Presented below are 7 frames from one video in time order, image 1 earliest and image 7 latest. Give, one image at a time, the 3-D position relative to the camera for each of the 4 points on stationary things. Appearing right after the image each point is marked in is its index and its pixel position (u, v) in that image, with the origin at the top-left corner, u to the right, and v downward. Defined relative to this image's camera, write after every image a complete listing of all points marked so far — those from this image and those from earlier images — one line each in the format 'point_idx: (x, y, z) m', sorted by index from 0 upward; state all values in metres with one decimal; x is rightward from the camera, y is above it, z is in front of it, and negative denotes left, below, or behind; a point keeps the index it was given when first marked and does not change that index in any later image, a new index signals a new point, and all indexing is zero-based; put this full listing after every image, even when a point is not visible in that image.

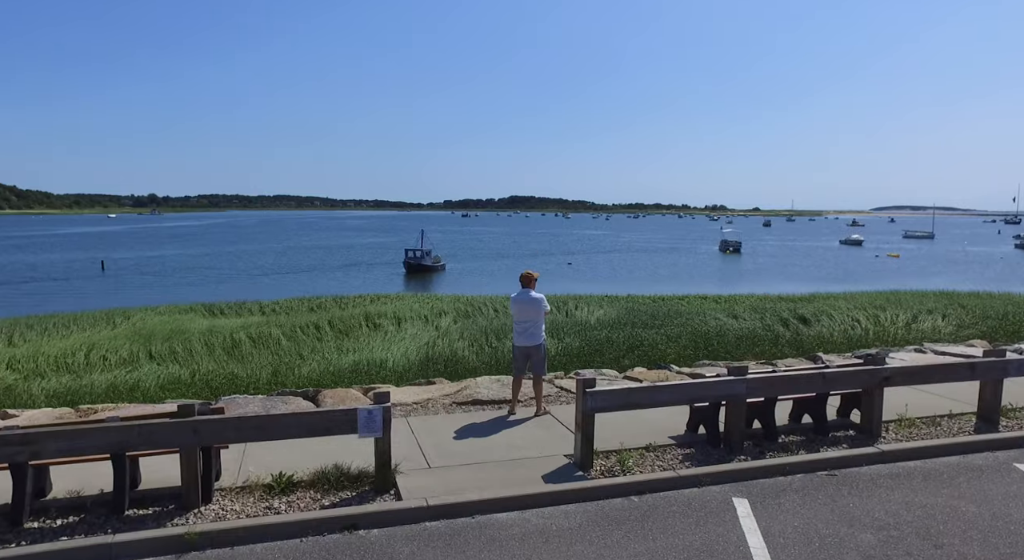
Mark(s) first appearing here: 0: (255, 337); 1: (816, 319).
0: (-6.7, -1.5, +16.8) m
1: (+8.7, -1.1, +18.3) m
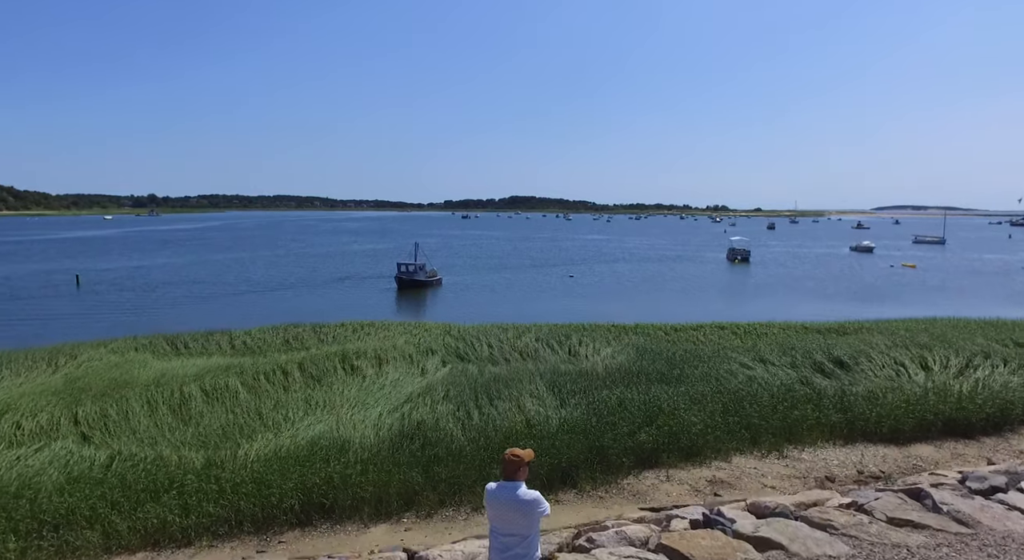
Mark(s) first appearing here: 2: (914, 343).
0: (-6.8, -2.4, +14.5) m
1: (+8.6, -2.1, +16.0) m
2: (+11.1, -1.8, +17.8) m
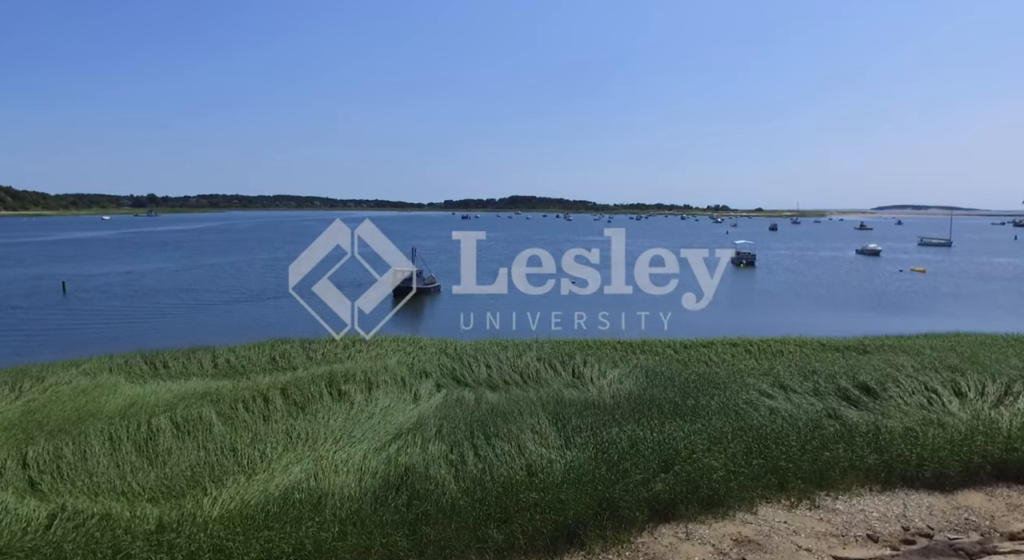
0: (-6.8, -2.9, +13.3) m
1: (+8.6, -2.5, +14.8) m
2: (+11.1, -2.2, +16.6) m
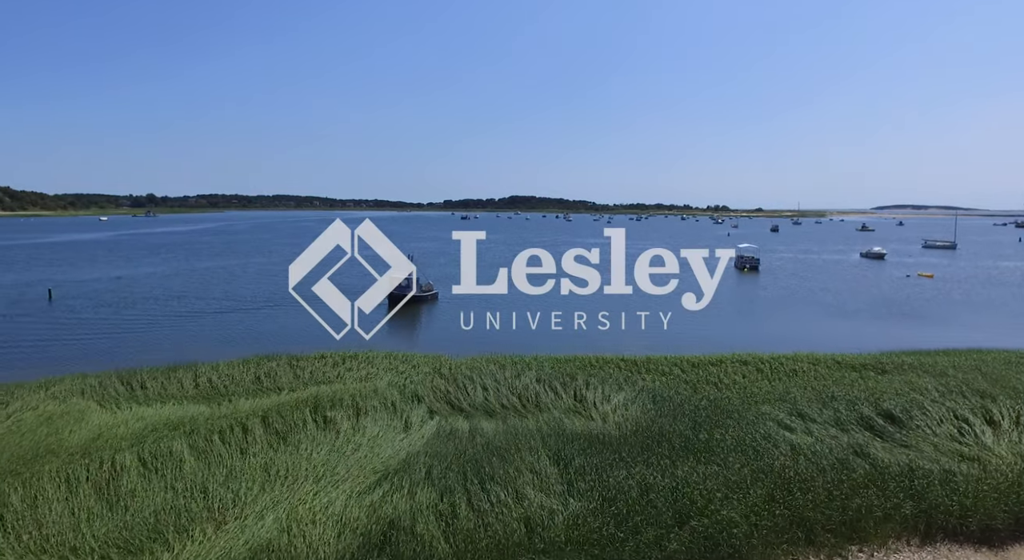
0: (-6.9, -3.3, +12.2) m
1: (+8.5, -2.9, +13.8) m
2: (+11.0, -2.6, +15.6) m
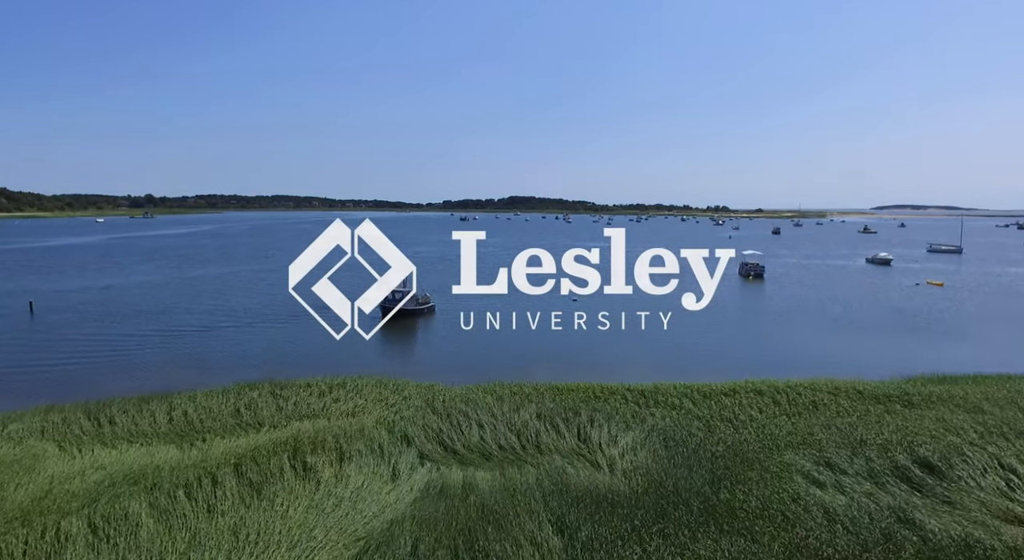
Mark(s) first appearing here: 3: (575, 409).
0: (-6.9, -4.0, +10.9) m
1: (+8.5, -3.6, +12.4) m
2: (+11.0, -3.3, +14.2) m
3: (+1.7, -3.3, +16.7) m
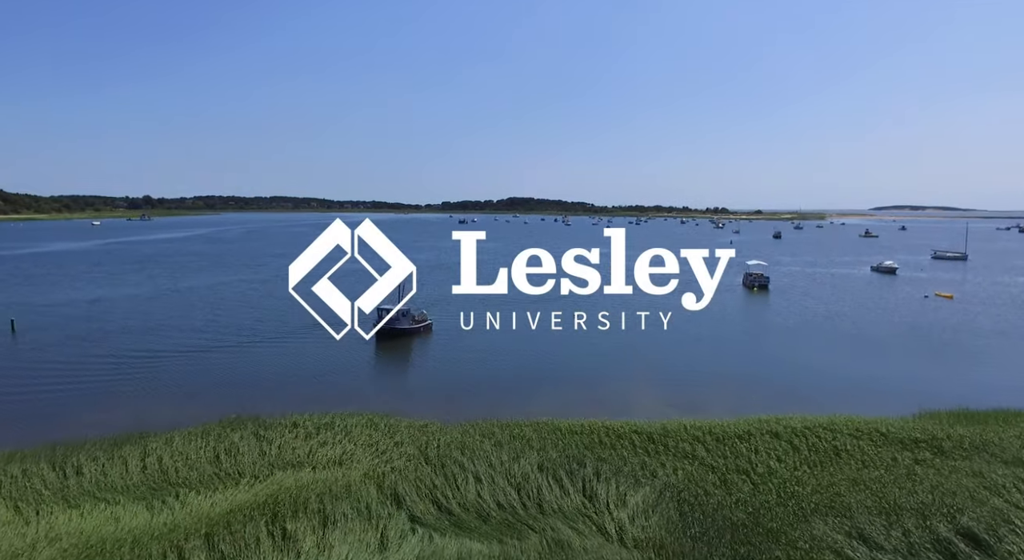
0: (-6.9, -4.9, +9.6) m
1: (+8.5, -4.6, +11.2) m
2: (+11.0, -4.3, +13.0) m
3: (+1.6, -4.3, +15.5) m
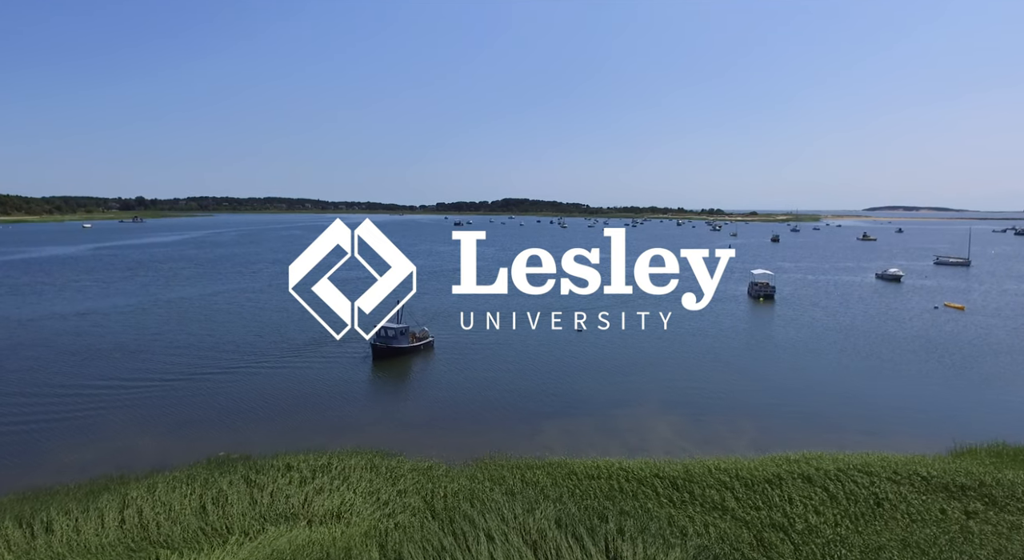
0: (-6.5, -5.7, +8.3) m
1: (+8.8, -5.3, +10.0) m
2: (+11.3, -5.0, +11.8) m
3: (+2.0, -5.1, +14.1) m
